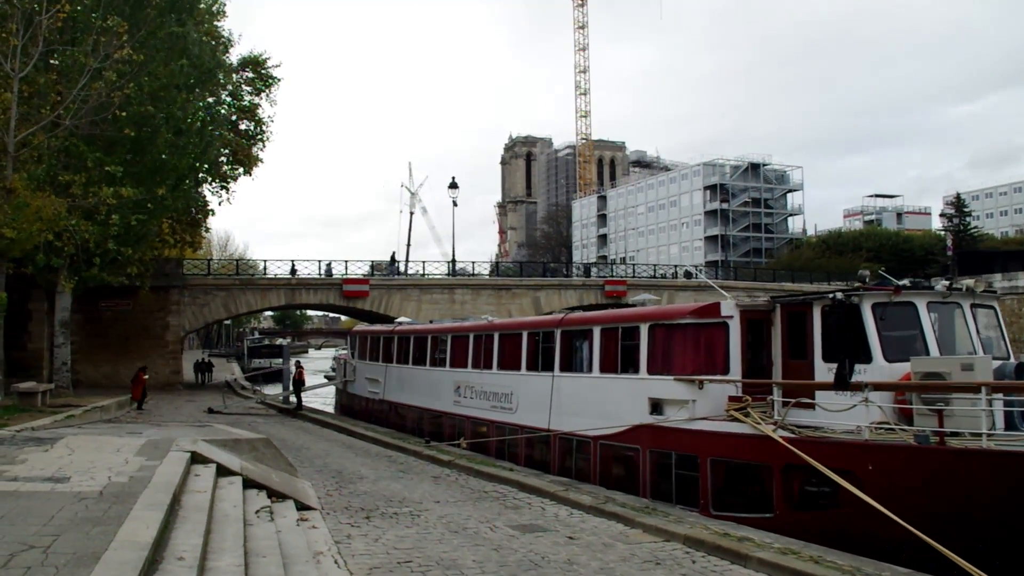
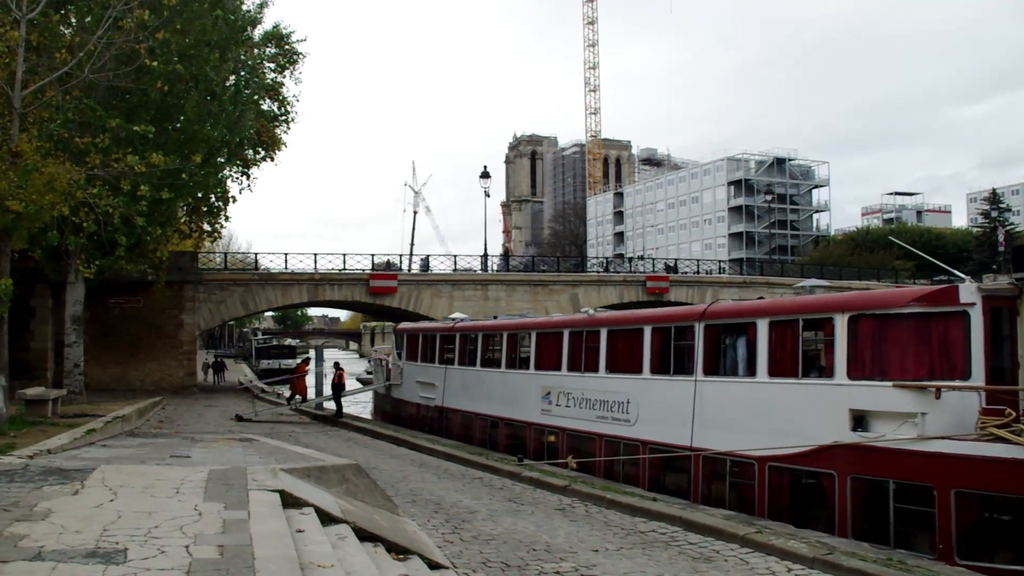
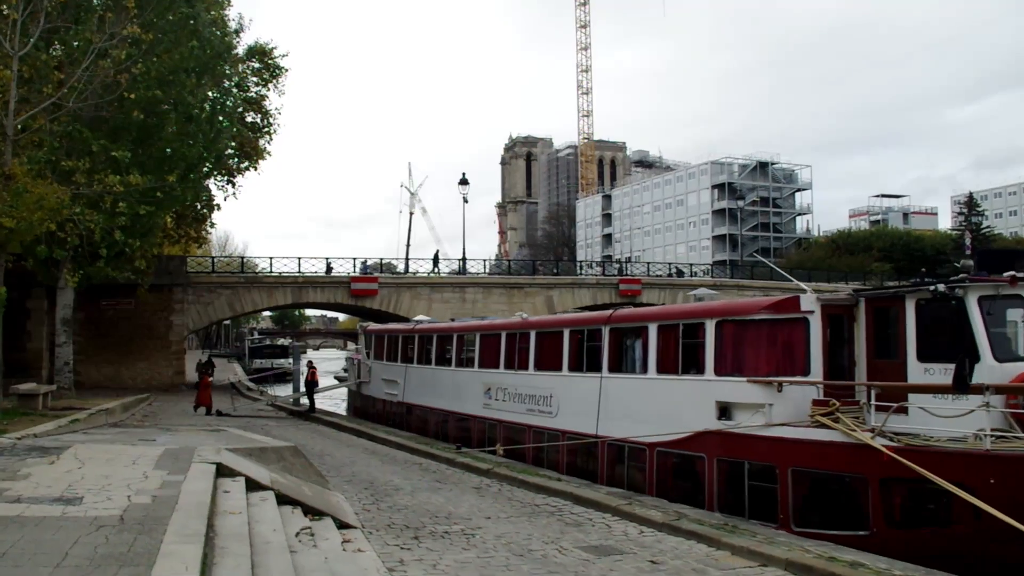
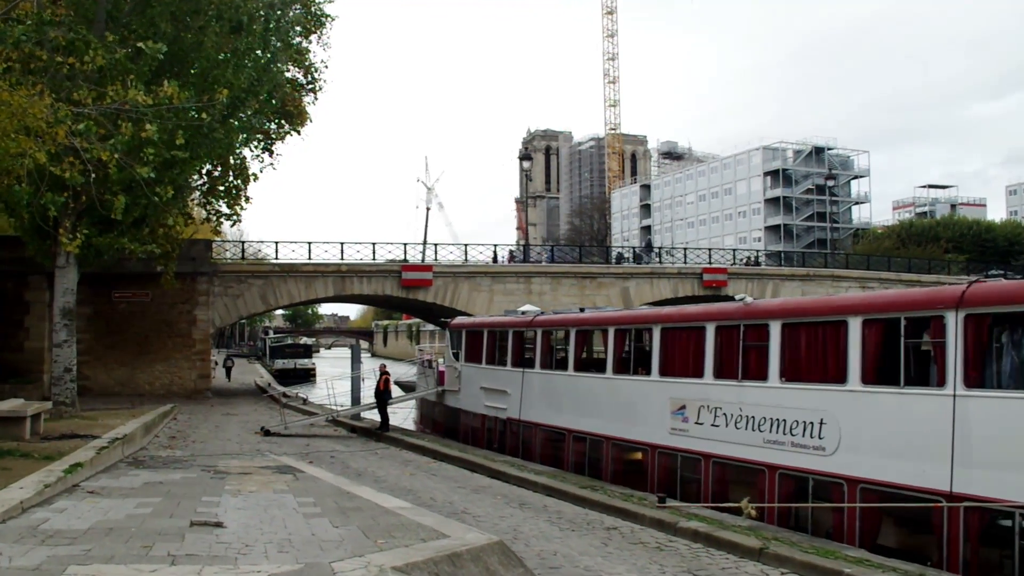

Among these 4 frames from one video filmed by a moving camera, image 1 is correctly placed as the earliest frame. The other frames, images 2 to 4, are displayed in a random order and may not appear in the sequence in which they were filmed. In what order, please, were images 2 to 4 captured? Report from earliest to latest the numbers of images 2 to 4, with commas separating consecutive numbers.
3, 2, 4
